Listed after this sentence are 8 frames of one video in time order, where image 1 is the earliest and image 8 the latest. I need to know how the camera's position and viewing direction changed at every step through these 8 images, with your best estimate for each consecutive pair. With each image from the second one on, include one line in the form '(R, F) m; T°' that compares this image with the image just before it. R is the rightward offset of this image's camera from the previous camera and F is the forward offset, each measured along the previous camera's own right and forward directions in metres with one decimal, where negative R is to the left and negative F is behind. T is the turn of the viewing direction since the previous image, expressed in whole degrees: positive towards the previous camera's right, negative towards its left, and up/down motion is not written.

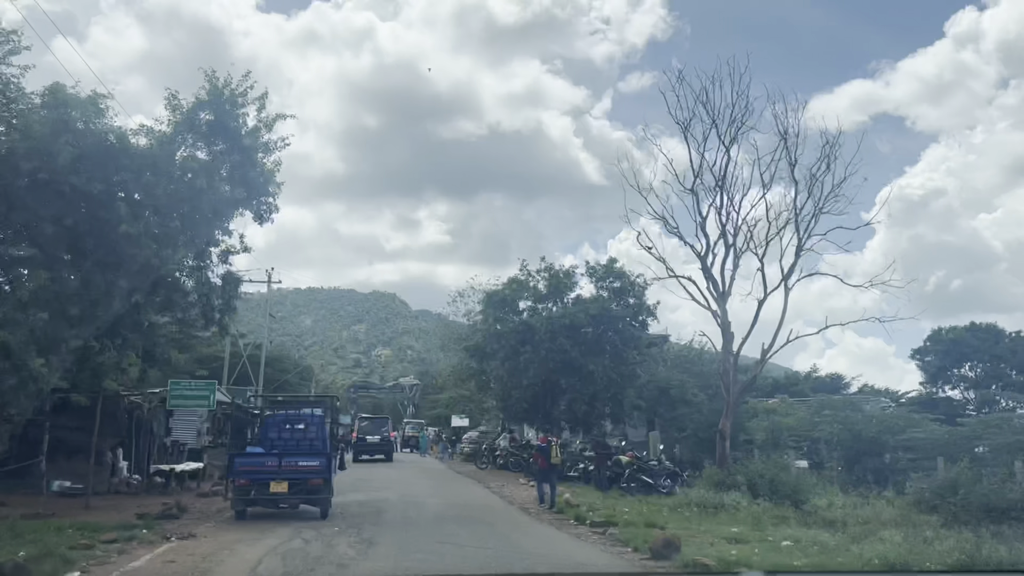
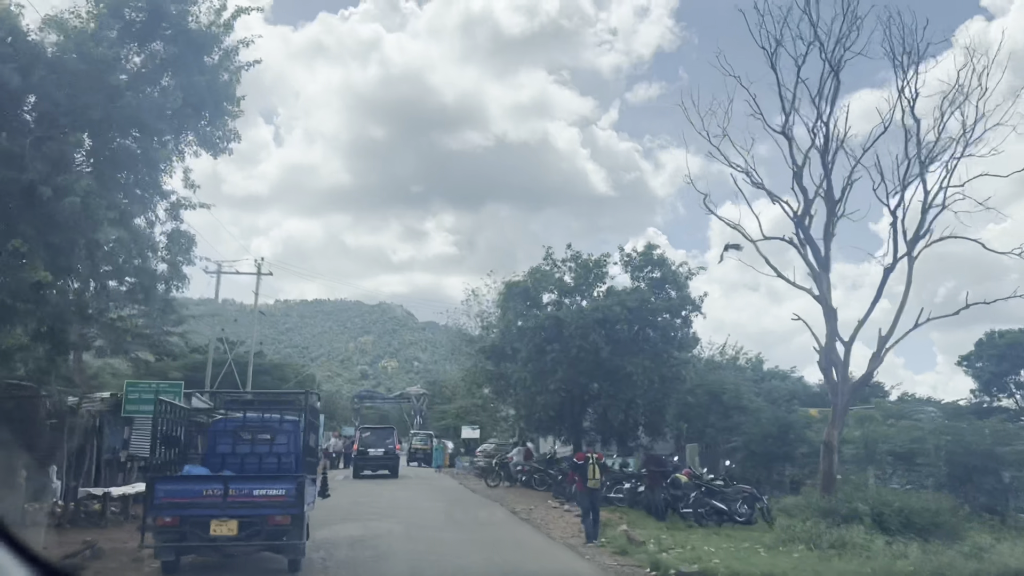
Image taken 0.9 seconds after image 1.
(-0.6, +5.0) m; 0°
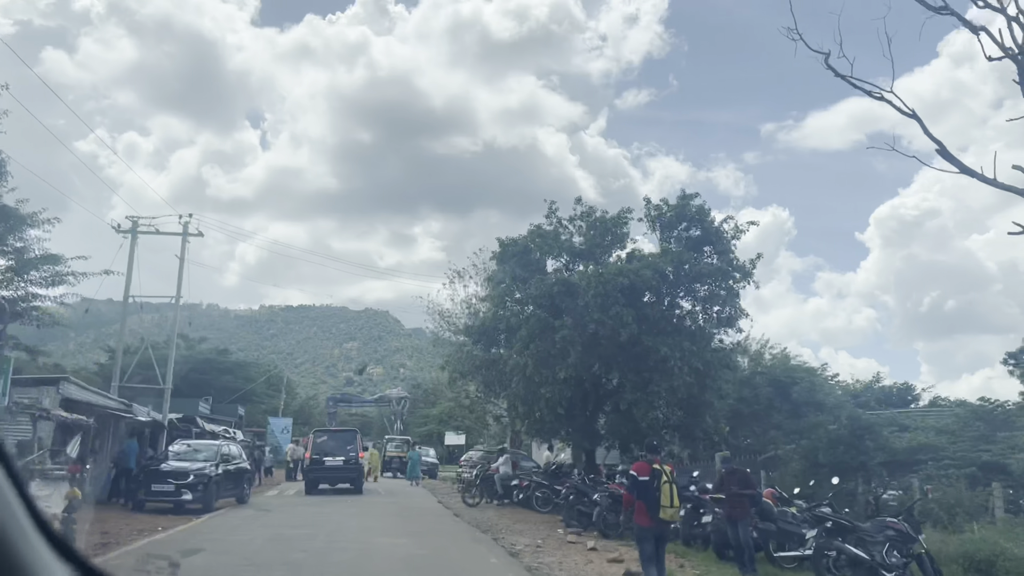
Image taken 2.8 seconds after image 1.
(-0.2, +7.5) m; +1°
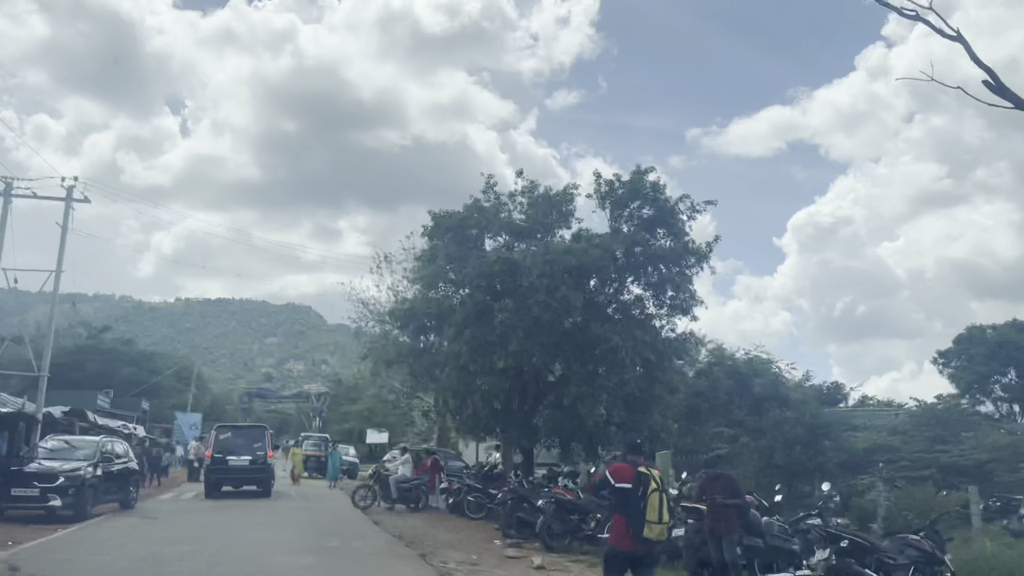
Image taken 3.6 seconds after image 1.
(-0.2, +2.7) m; +5°
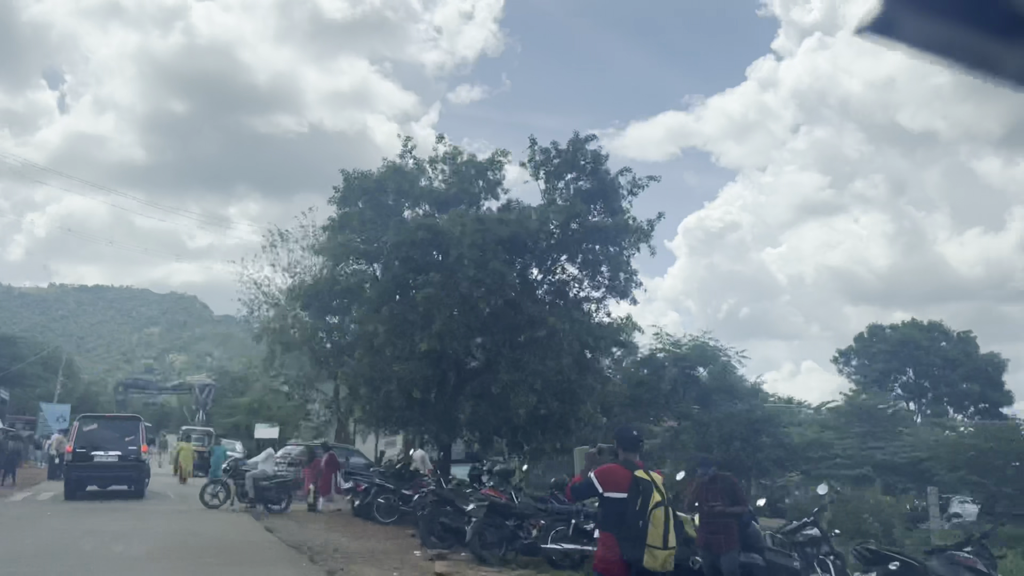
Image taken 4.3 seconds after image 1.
(-0.6, +2.5) m; +7°
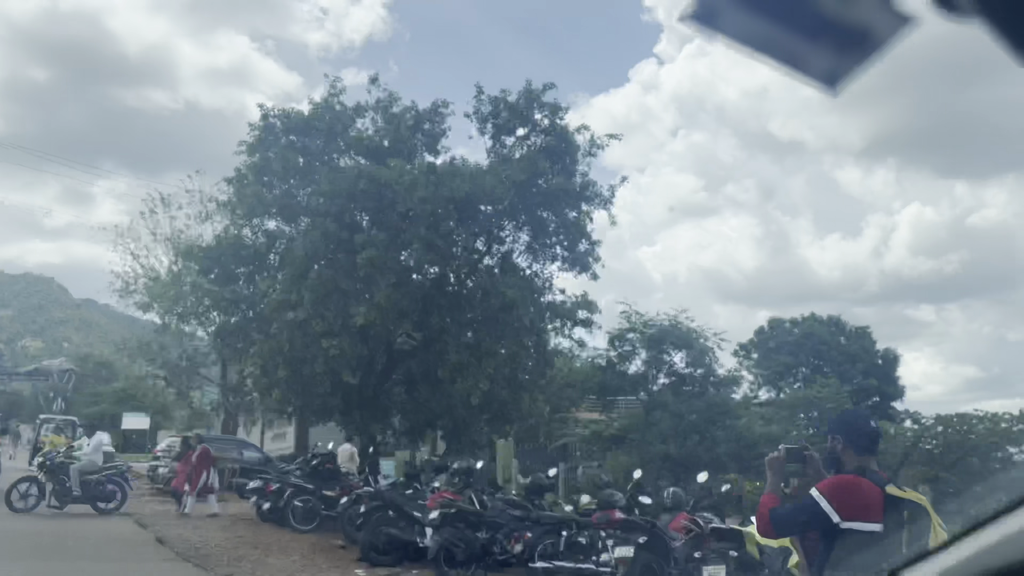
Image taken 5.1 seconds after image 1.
(-1.3, +2.8) m; +8°
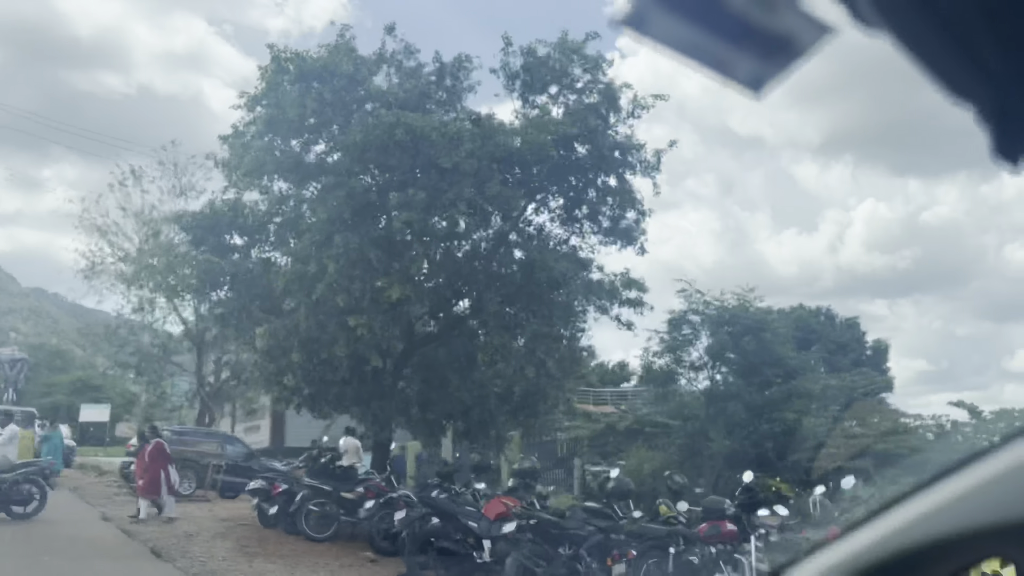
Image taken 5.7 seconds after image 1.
(-1.5, +2.1) m; +3°
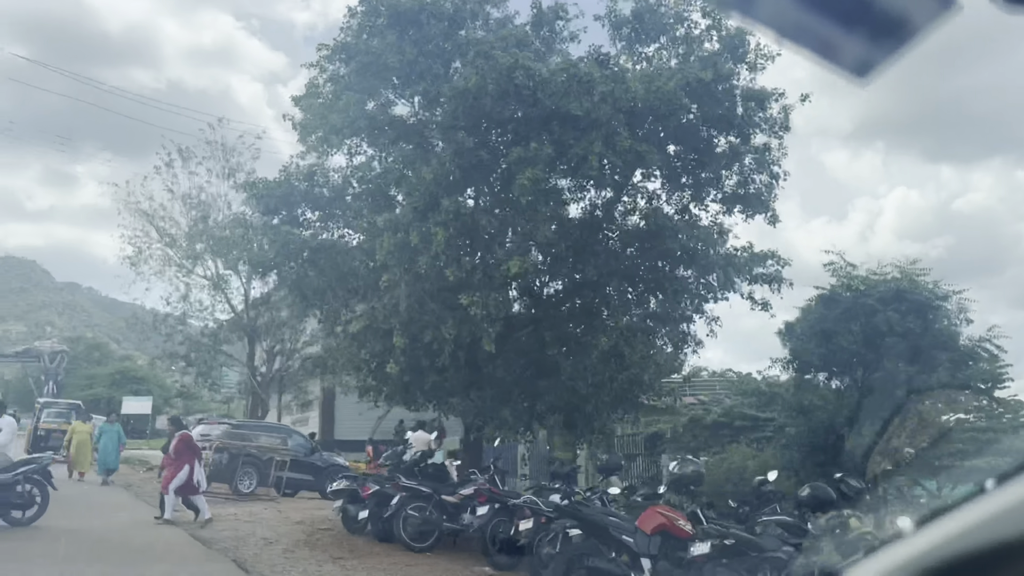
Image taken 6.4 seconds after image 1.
(-1.4, +1.8) m; -2°
